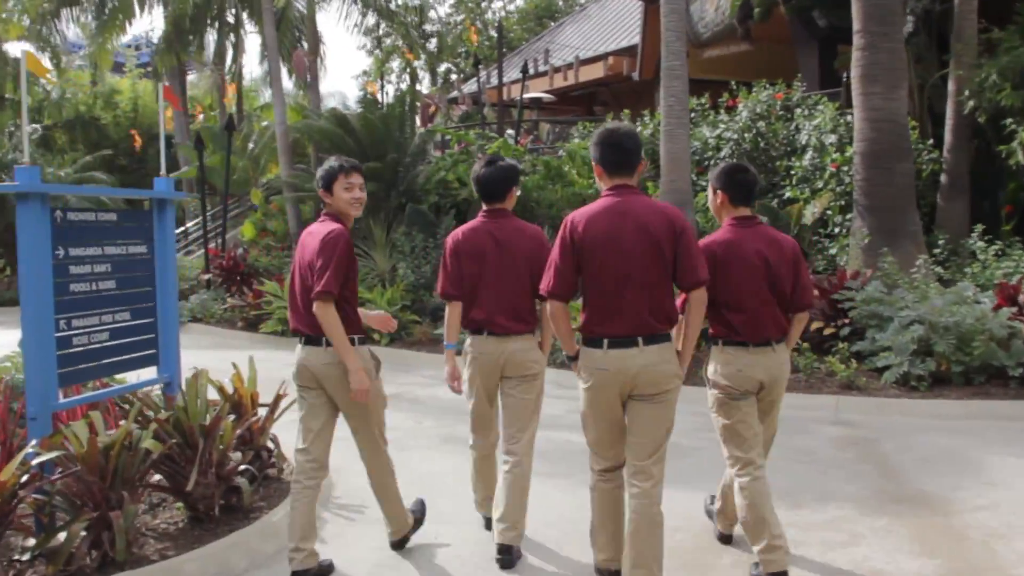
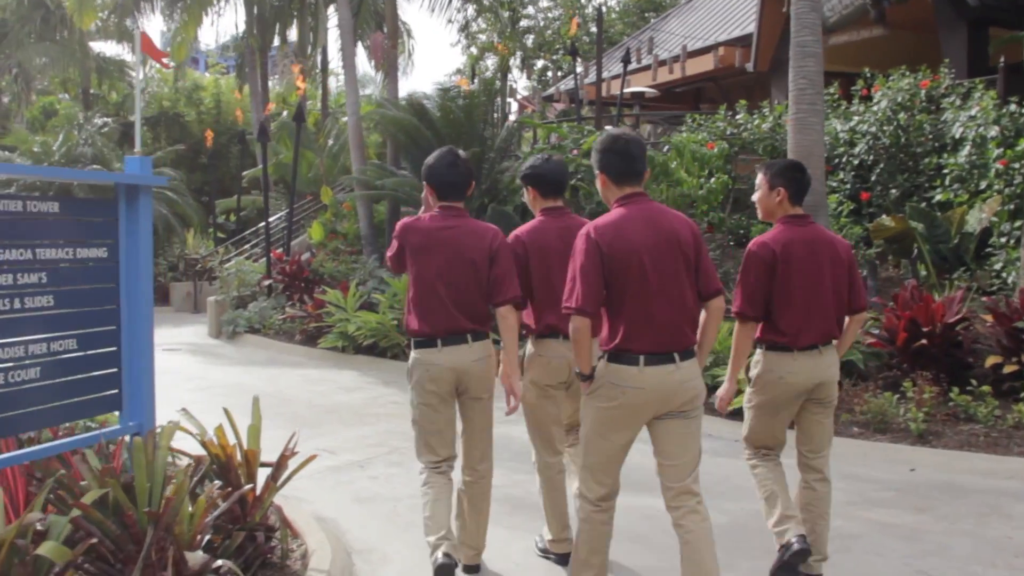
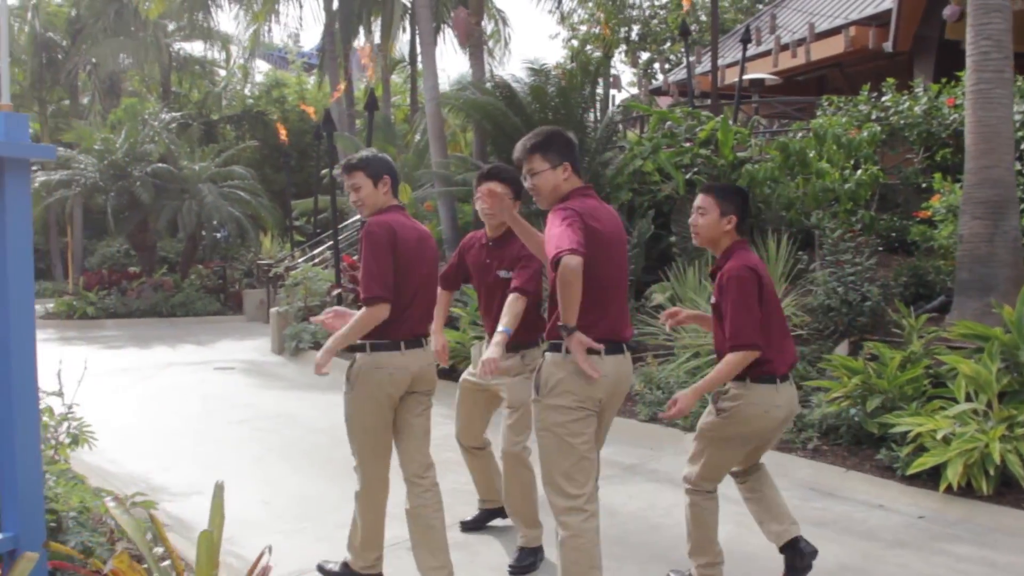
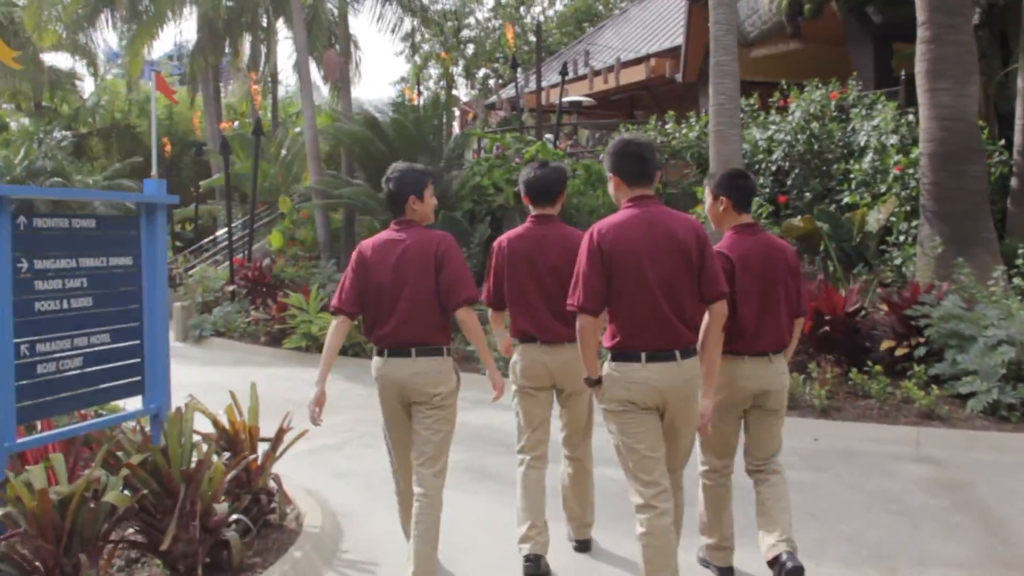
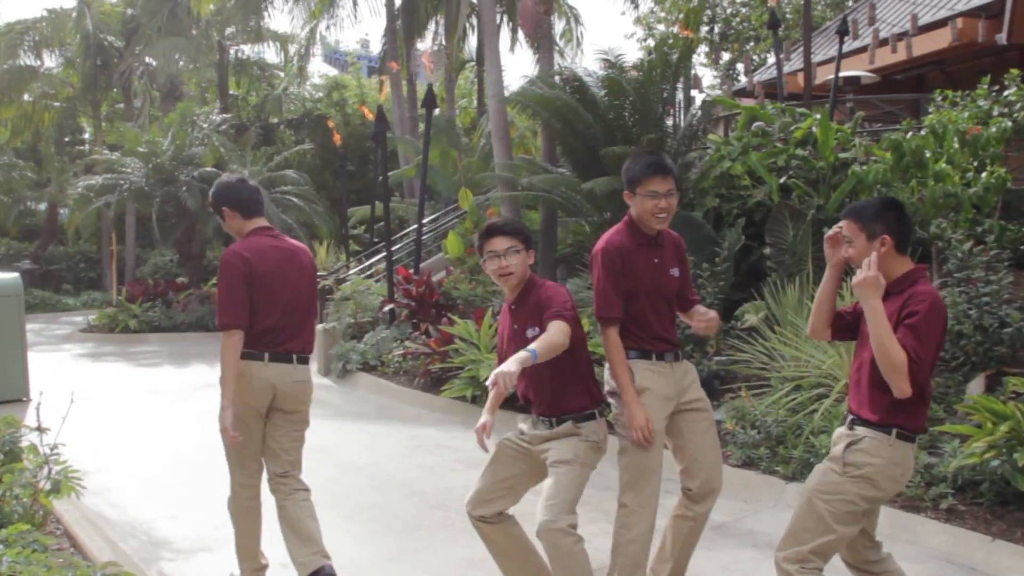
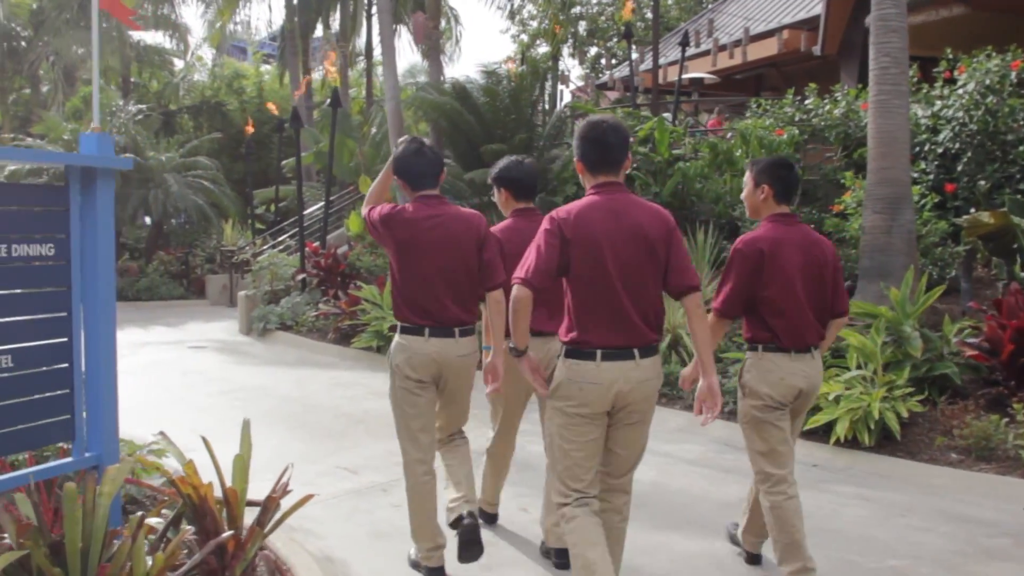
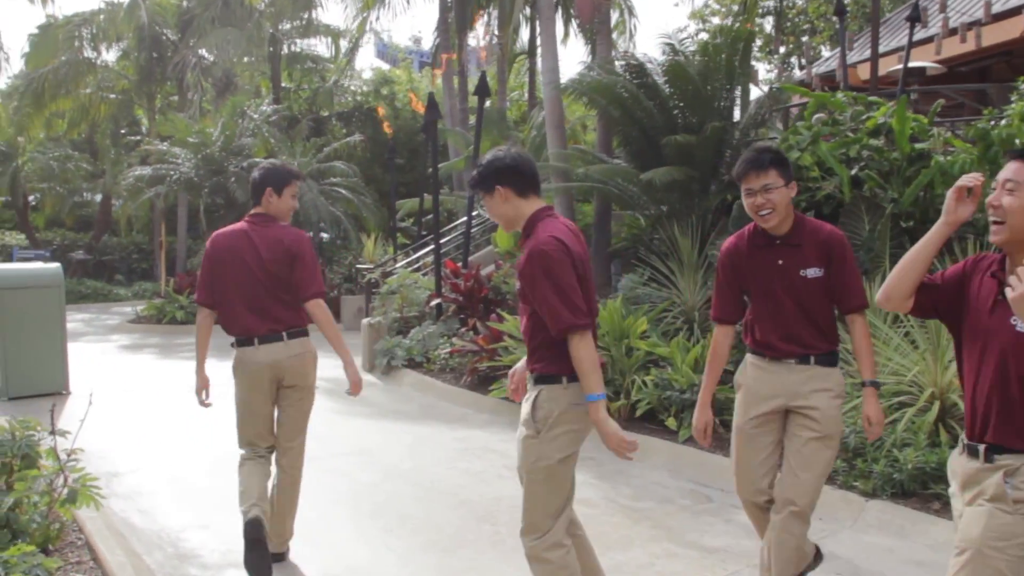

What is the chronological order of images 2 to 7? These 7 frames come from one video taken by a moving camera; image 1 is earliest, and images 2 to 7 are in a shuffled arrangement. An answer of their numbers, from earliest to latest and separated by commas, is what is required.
4, 2, 6, 3, 5, 7
